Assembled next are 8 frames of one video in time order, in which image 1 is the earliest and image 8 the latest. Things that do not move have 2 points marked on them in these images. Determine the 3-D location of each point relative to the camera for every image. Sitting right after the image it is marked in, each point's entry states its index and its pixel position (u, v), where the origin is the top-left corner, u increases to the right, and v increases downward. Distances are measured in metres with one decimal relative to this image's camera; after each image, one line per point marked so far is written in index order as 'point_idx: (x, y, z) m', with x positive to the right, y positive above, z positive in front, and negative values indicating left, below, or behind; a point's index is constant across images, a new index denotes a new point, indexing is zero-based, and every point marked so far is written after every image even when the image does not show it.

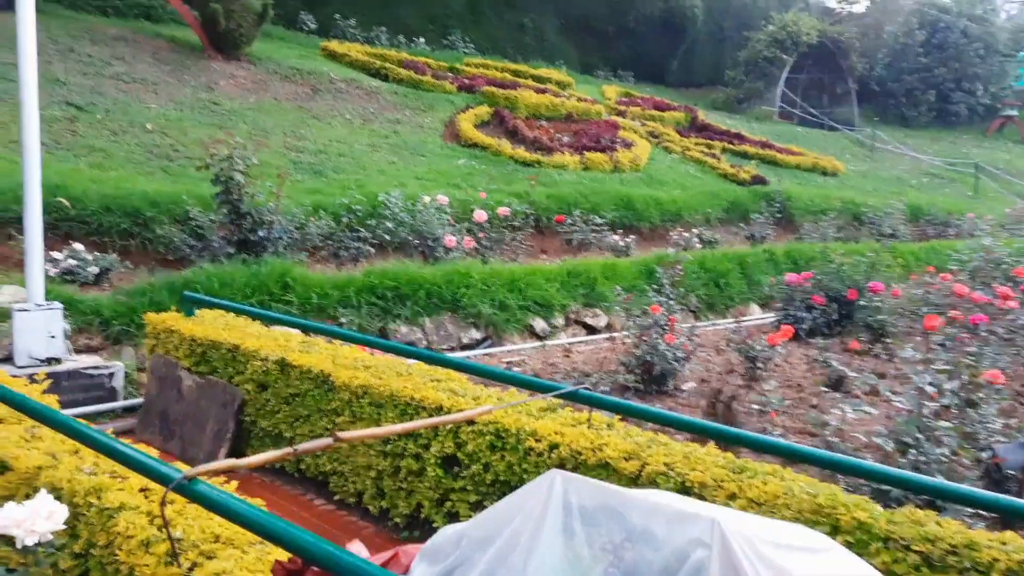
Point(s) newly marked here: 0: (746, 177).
0: (+3.3, +1.5, +11.5) m
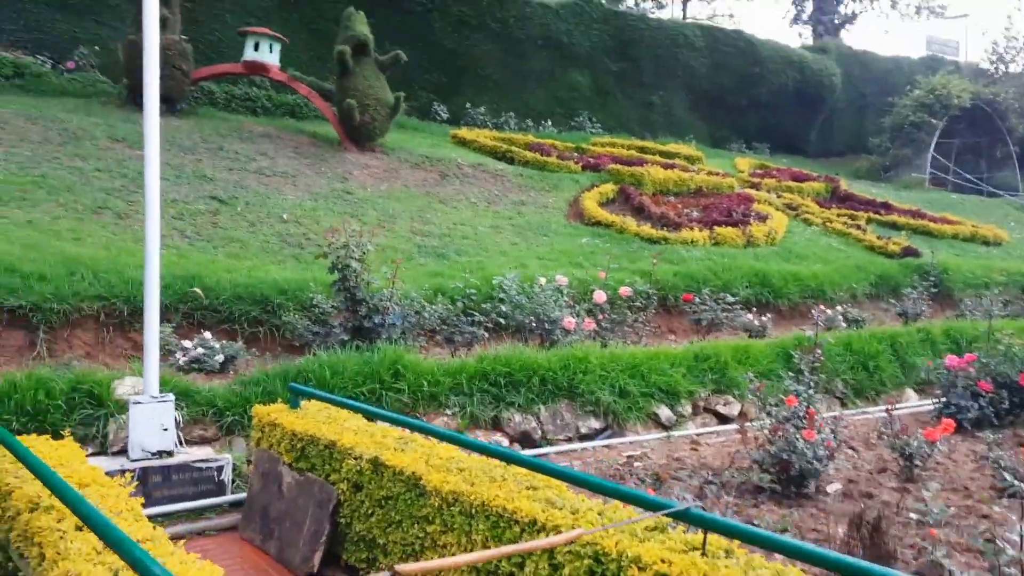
0: (+5.0, +0.5, +10.8) m
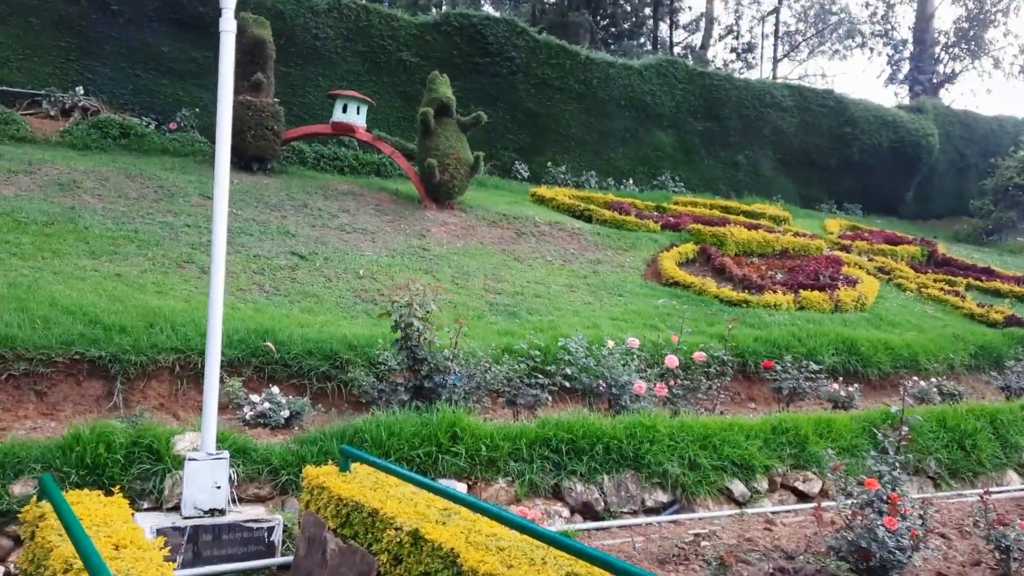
0: (+5.9, -0.4, +10.1) m
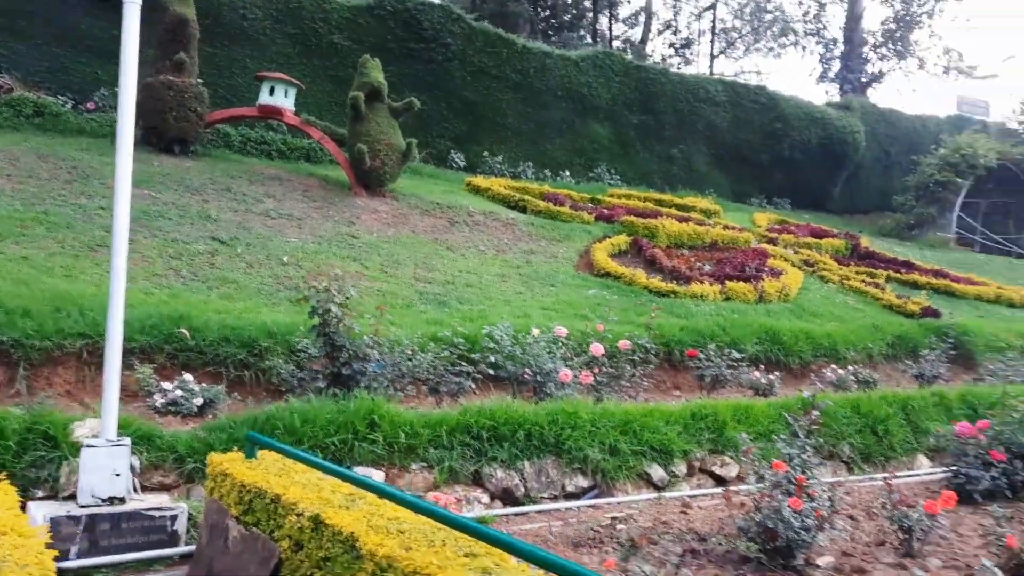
0: (+5.1, -0.3, +10.5) m
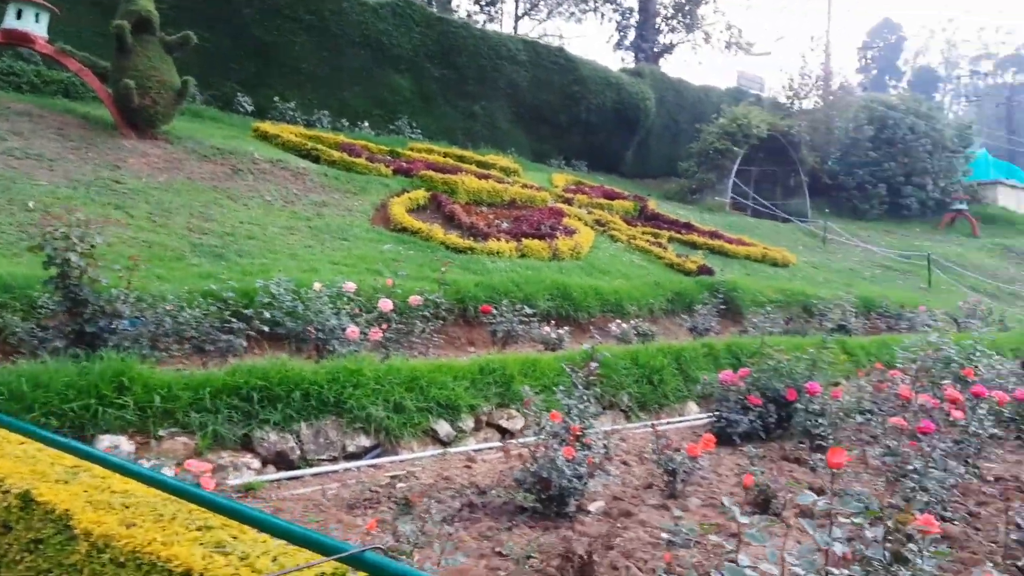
0: (+2.4, +0.3, +11.2) m
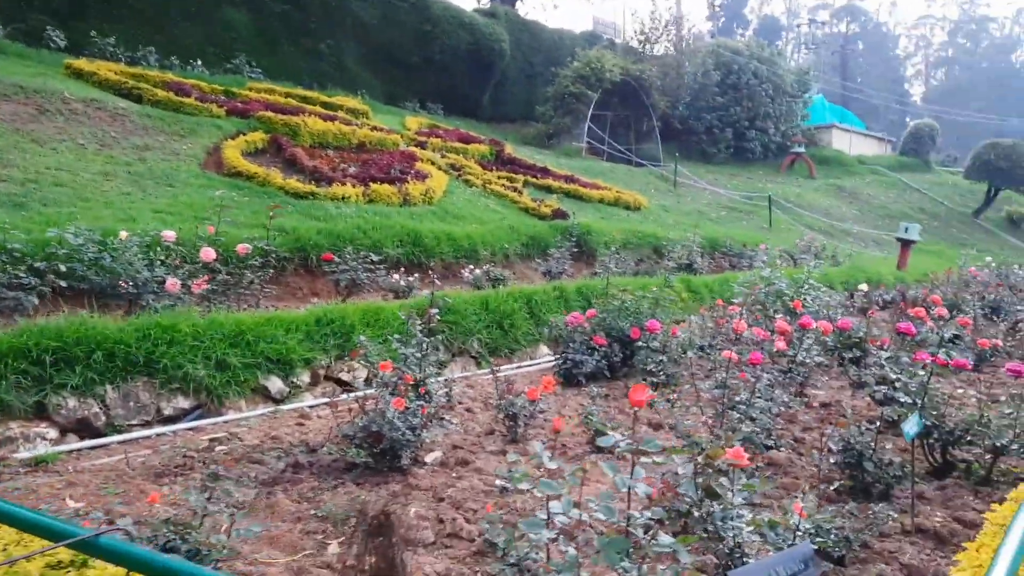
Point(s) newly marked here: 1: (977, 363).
0: (+0.5, +1.0, +11.2) m
1: (+3.7, -0.6, +6.5) m
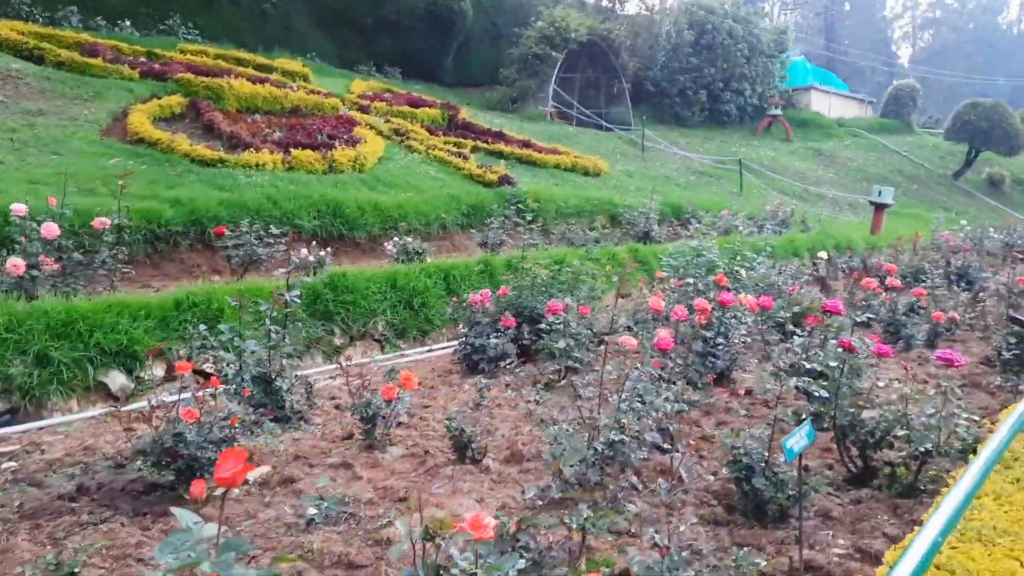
0: (-0.2, +1.4, +10.6) m
1: (+3.0, -0.4, +6.0) m
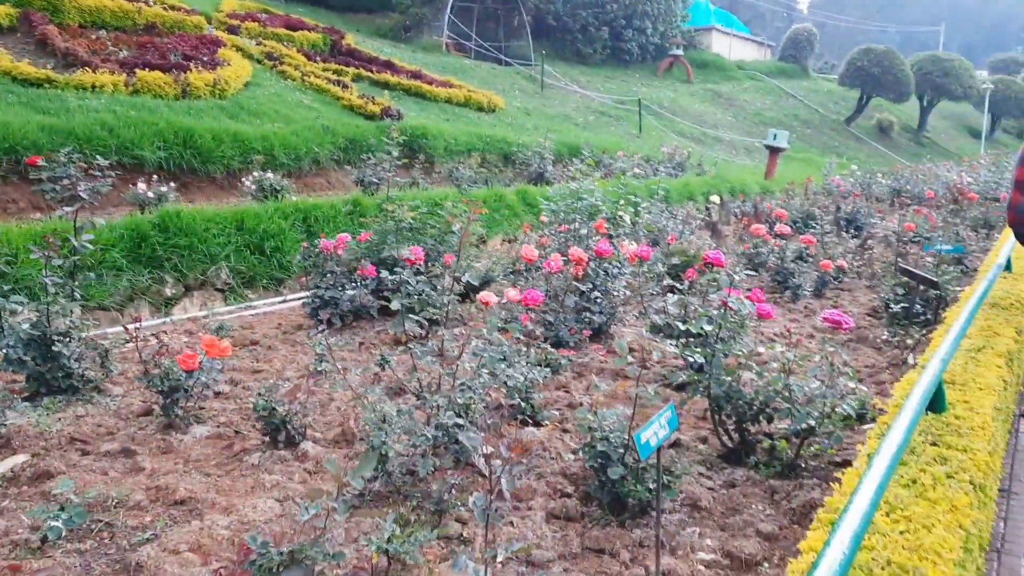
0: (-1.6, +2.1, +9.8) m
1: (+2.1, 0.0, +5.8) m
